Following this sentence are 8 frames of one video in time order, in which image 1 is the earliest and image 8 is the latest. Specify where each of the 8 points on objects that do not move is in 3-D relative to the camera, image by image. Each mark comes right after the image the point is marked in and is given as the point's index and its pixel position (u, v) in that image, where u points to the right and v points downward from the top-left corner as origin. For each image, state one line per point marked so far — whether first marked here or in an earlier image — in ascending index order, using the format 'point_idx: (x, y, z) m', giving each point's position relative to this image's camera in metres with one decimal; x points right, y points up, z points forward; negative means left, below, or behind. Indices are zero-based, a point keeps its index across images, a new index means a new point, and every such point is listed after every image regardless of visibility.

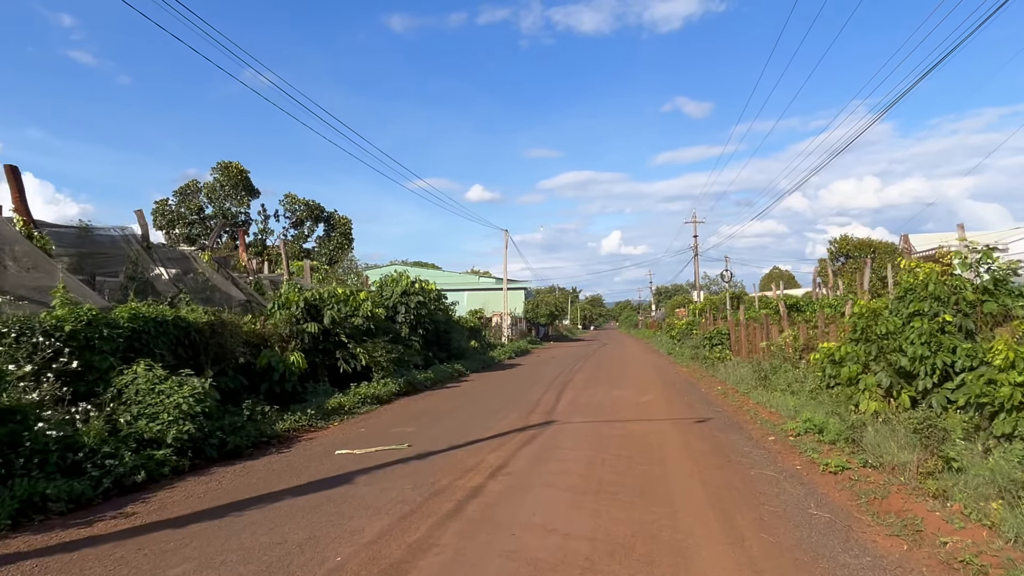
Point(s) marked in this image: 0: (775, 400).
0: (+4.3, -1.8, +11.3) m
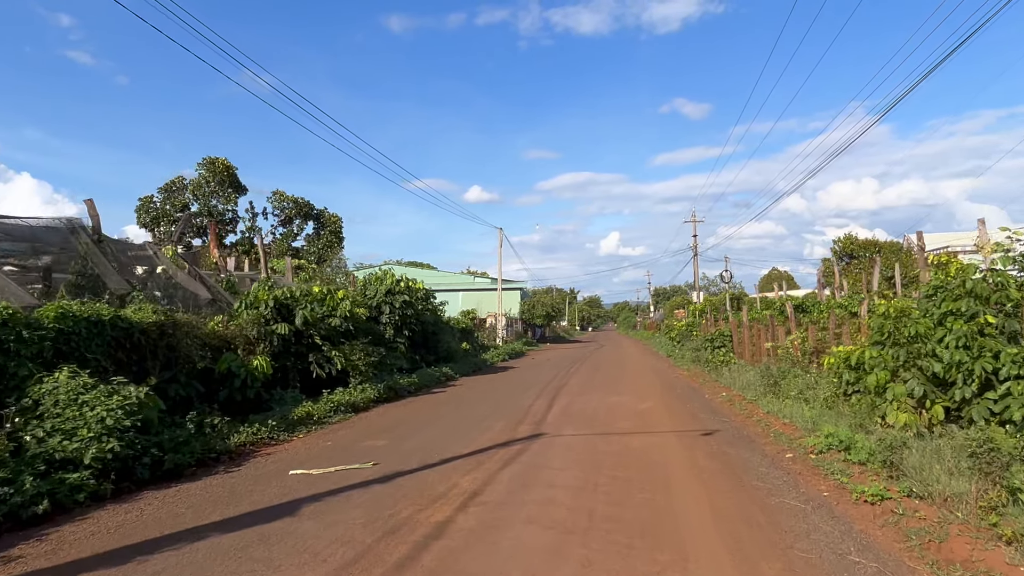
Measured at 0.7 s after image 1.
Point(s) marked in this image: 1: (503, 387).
0: (+4.0, -1.8, +10.3) m
1: (-0.2, -2.3, +16.2) m
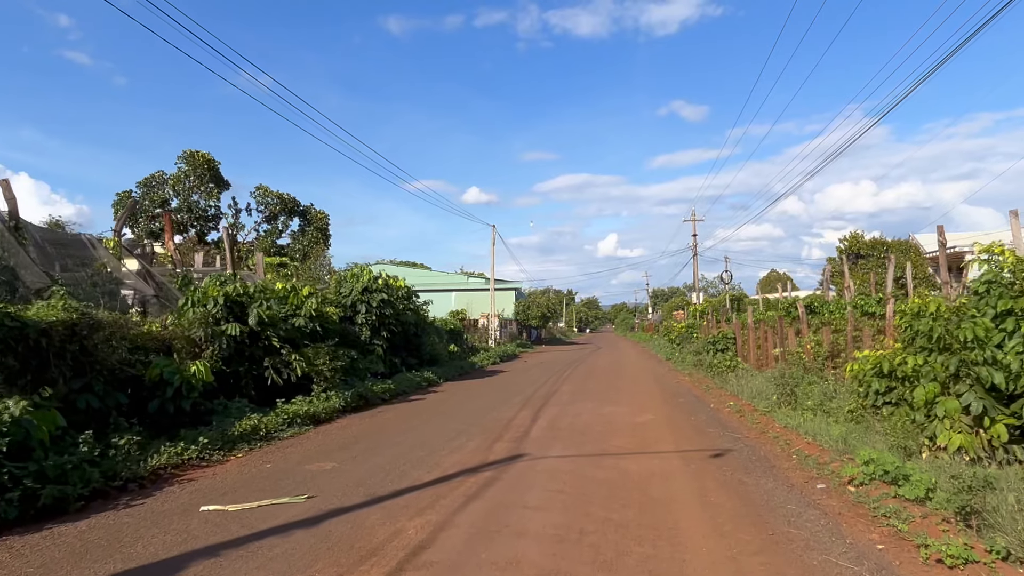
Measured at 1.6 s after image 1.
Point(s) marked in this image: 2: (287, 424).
0: (+3.8, -1.7, +8.9) m
1: (-0.5, -2.2, +14.8) m
2: (-3.2, -1.9, +9.9) m
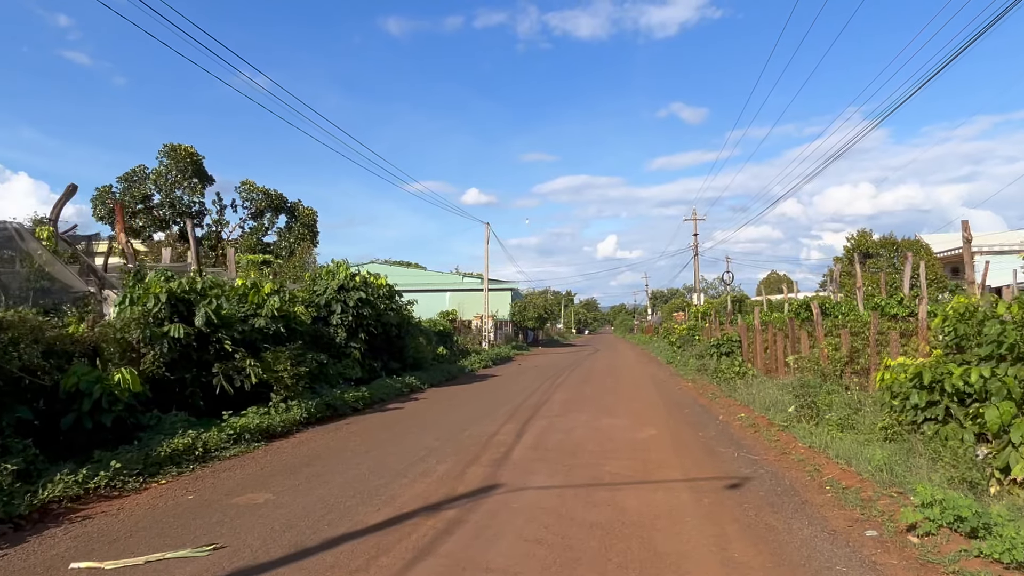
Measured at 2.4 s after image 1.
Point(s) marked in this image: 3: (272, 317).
0: (+3.5, -1.7, +7.5) m
1: (-0.7, -2.2, +13.5) m
2: (-3.4, -1.9, +8.6) m
3: (-4.0, -0.5, +11.7) m
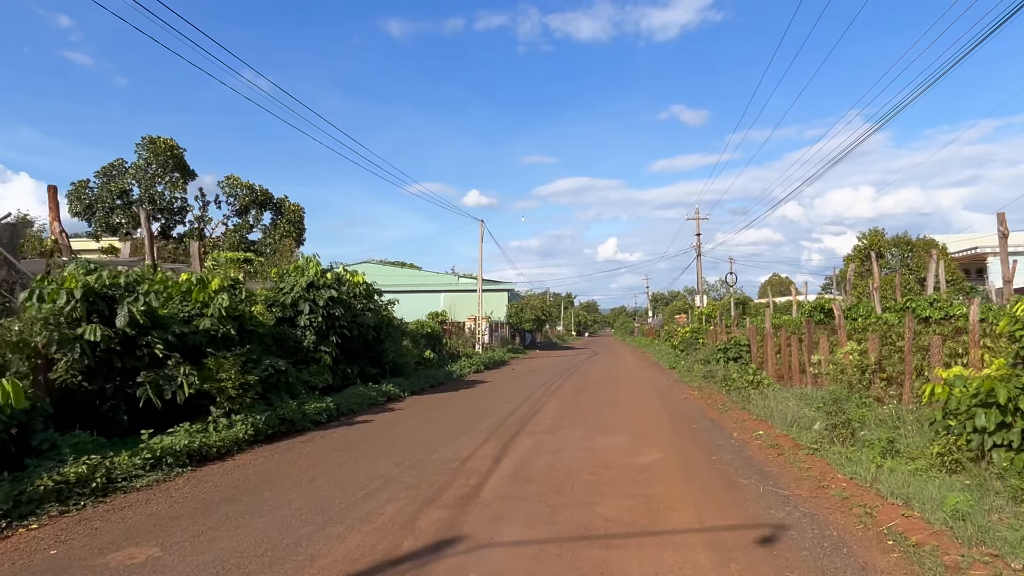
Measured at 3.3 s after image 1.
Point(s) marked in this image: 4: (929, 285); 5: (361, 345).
0: (+3.3, -1.6, +6.0) m
1: (-1.0, -2.1, +12.0) m
2: (-3.6, -1.8, +7.1) m
3: (-4.2, -0.4, +10.2) m
4: (+11.3, +0.1, +19.0) m
5: (-3.3, -1.2, +15.2) m
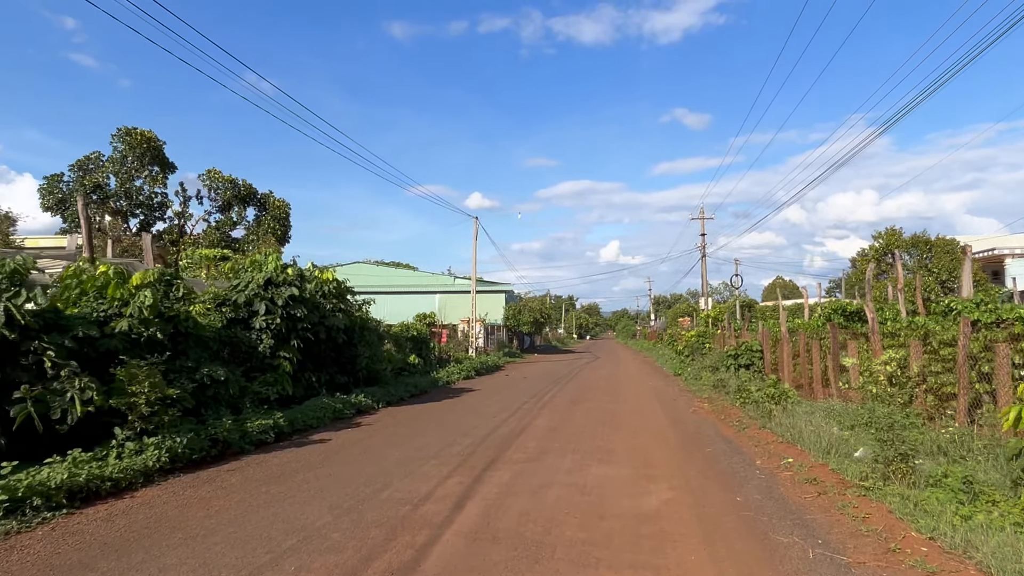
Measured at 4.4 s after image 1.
0: (+3.0, -1.6, +4.4) m
1: (-1.2, -2.1, +10.3) m
2: (-3.9, -1.7, +5.4) m
3: (-4.5, -0.4, +8.5) m
4: (+11.0, +0.1, +17.3) m
5: (-3.5, -1.2, +13.6) m
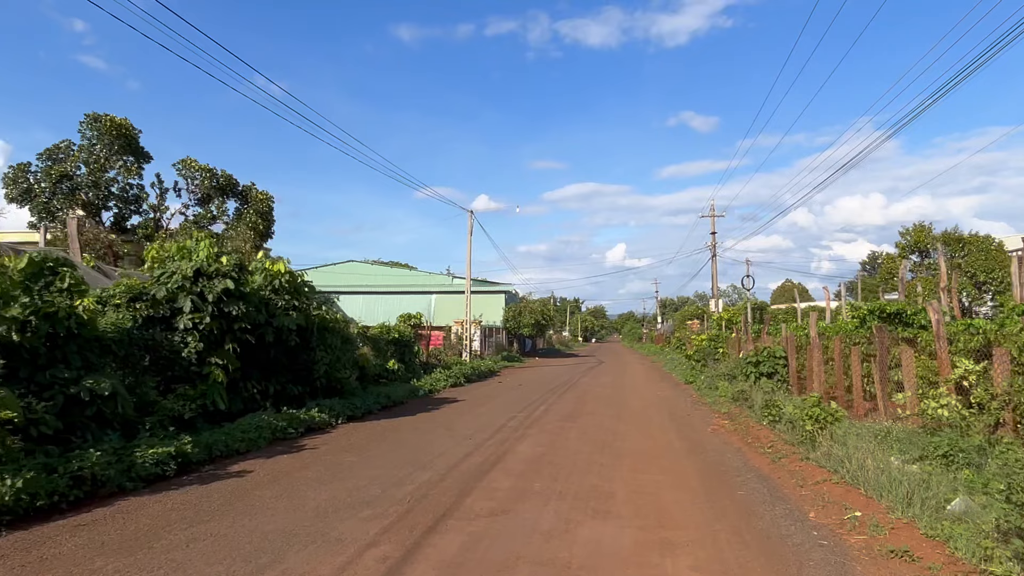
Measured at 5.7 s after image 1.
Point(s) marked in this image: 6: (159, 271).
0: (+2.7, -1.5, +2.2) m
1: (-1.5, -2.0, +8.2) m
2: (-4.3, -1.6, +3.3) m
3: (-4.8, -0.2, +6.4) m
4: (+10.8, +0.1, +15.1) m
5: (-3.8, -1.1, +11.5) m
6: (-5.0, +0.3, +10.0) m
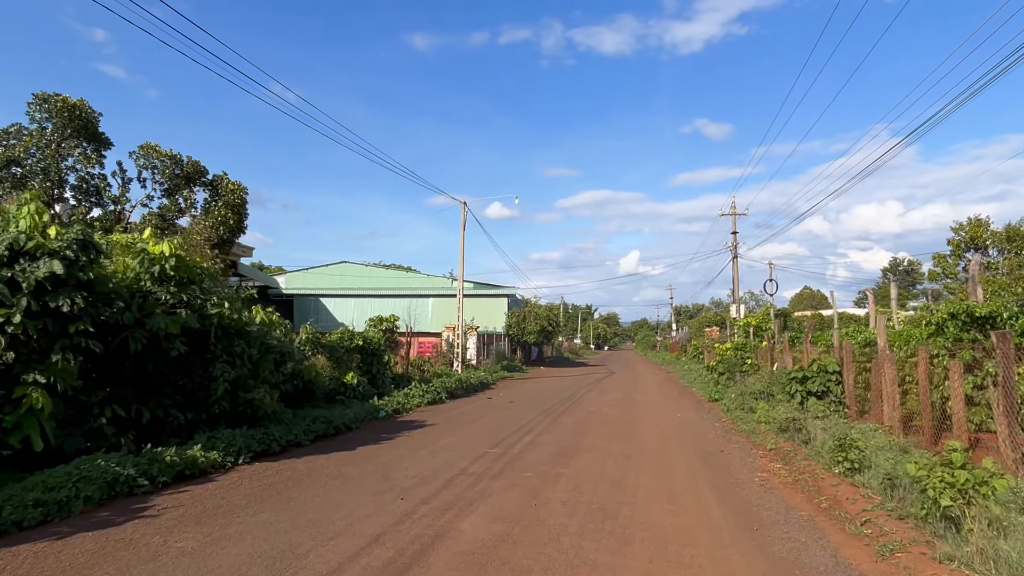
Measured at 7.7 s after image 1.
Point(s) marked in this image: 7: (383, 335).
0: (+2.1, -1.3, -1.1) m
1: (-2.0, -1.8, +5.0) m
2: (-4.8, -1.4, +0.2) m
3: (-5.3, 0.0, +3.3) m
4: (+10.5, +0.2, +11.7) m
5: (-4.2, -0.9, +8.3) m
6: (-5.4, +0.4, +6.9) m
7: (-3.2, -1.2, +17.5) m
